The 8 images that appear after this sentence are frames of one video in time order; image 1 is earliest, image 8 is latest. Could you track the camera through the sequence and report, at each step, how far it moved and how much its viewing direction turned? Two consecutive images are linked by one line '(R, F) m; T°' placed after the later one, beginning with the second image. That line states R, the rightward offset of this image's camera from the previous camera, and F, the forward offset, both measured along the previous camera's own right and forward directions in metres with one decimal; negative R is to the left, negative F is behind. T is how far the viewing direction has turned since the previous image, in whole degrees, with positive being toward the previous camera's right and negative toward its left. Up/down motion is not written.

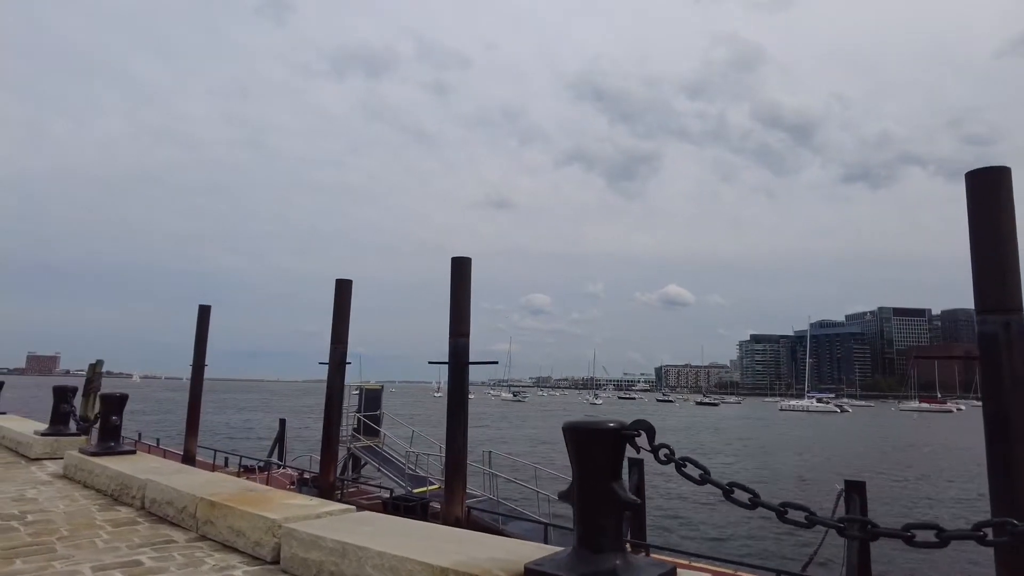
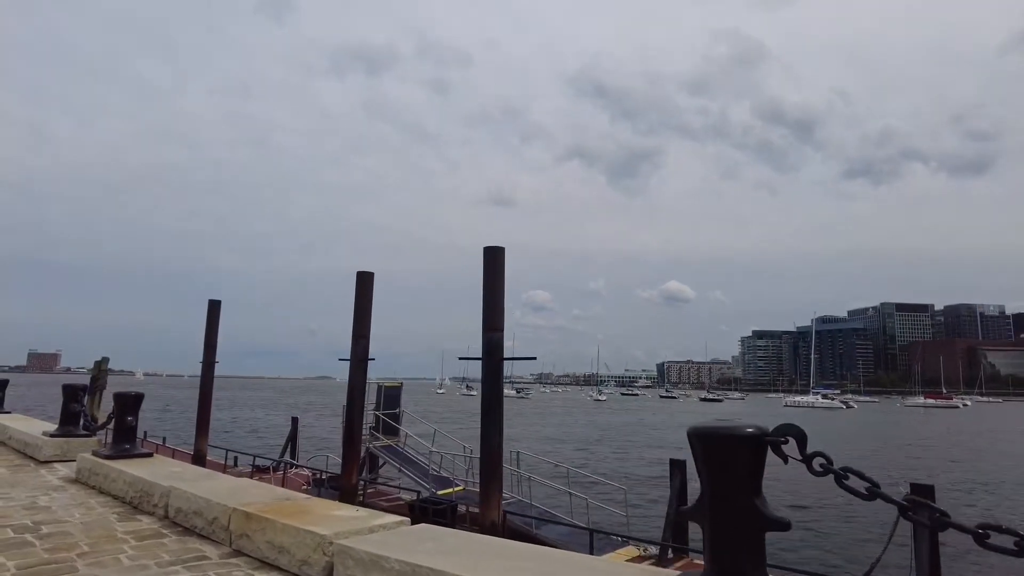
(-0.6, +0.6) m; 0°
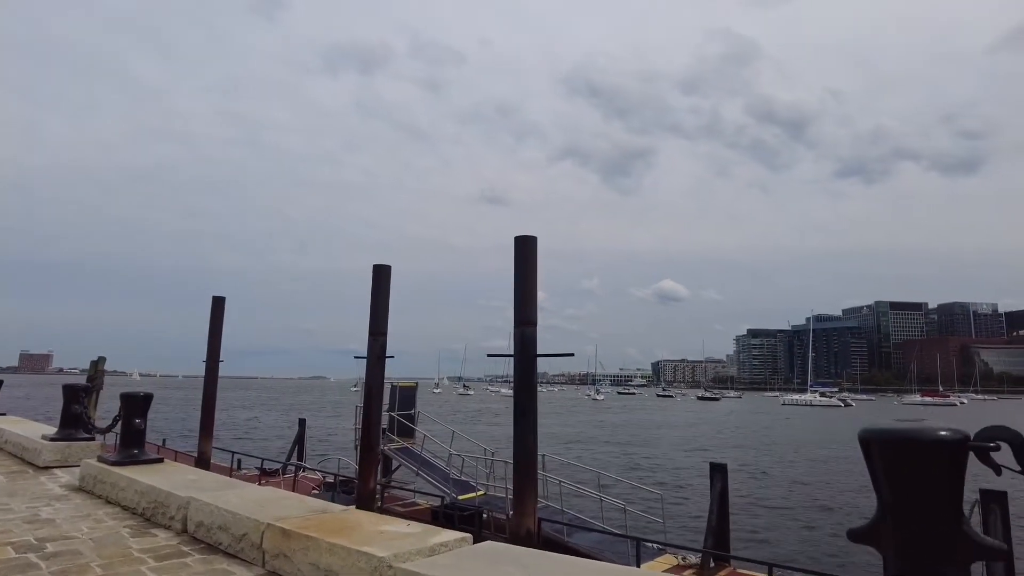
(-0.6, +0.7) m; 0°
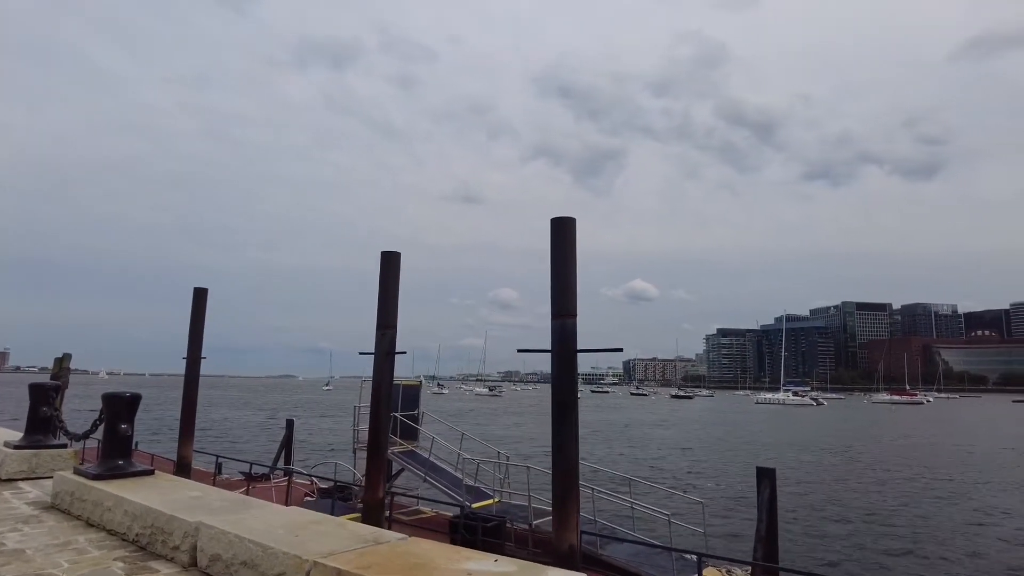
(-0.9, +1.1) m; +2°
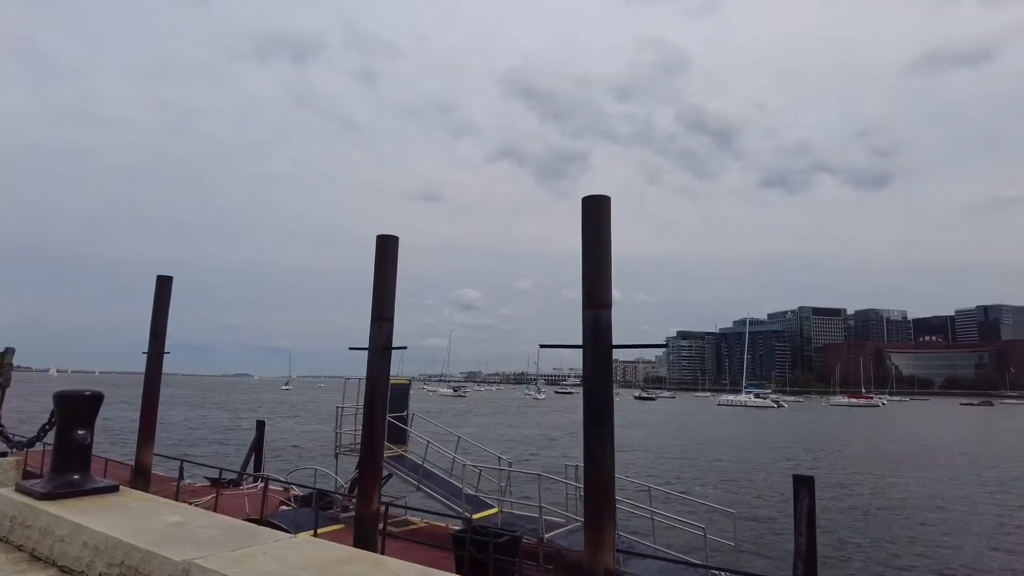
(-0.7, +1.1) m; +3°
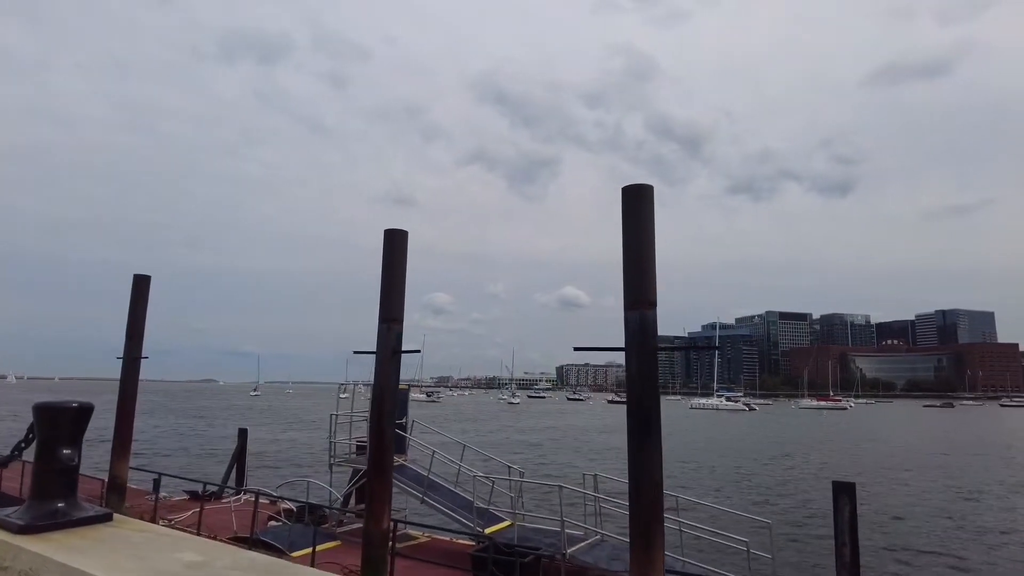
(-0.7, +0.7) m; +3°
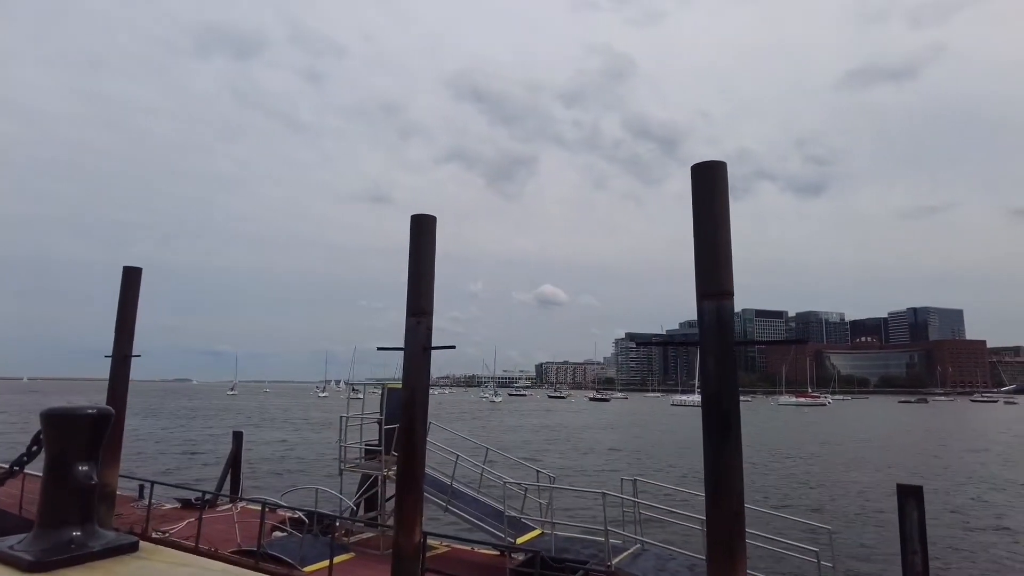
(-0.8, +0.7) m; +2°
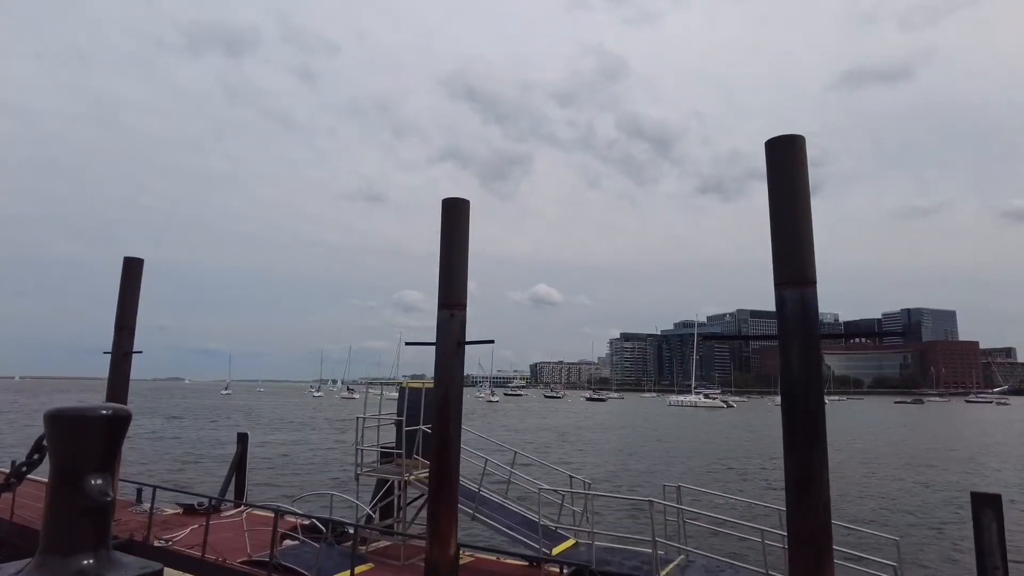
(-0.6, +0.7) m; 0°
